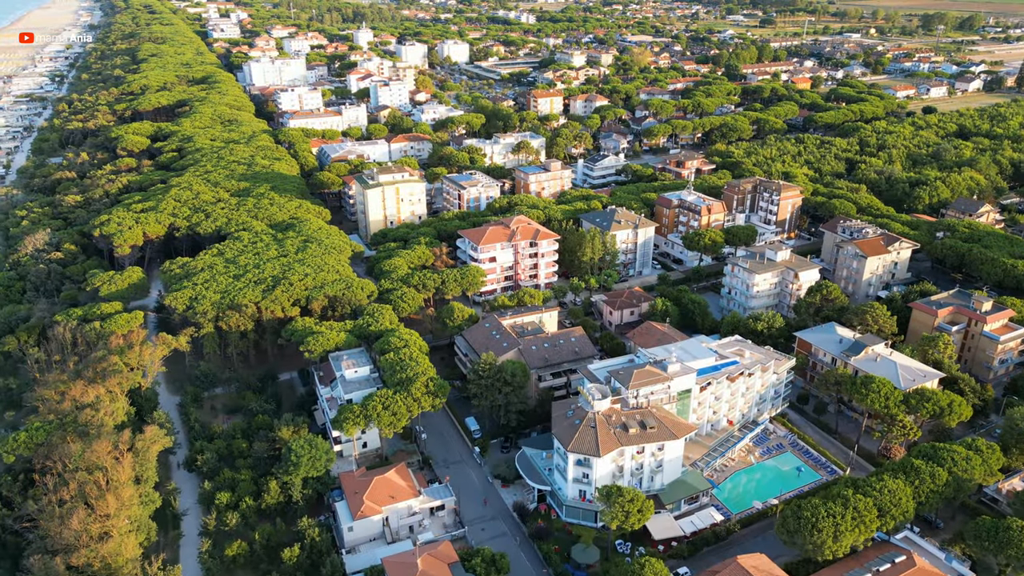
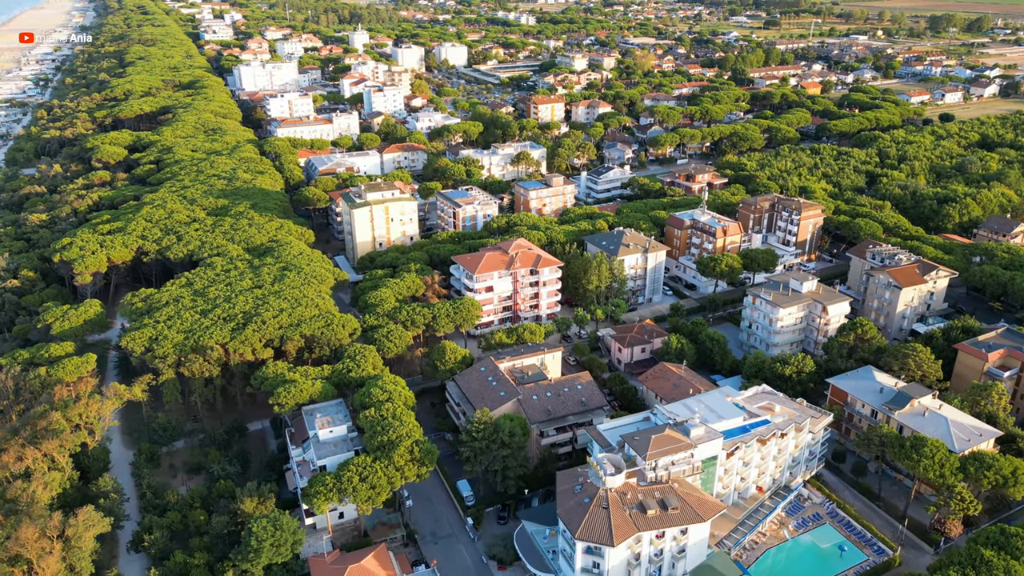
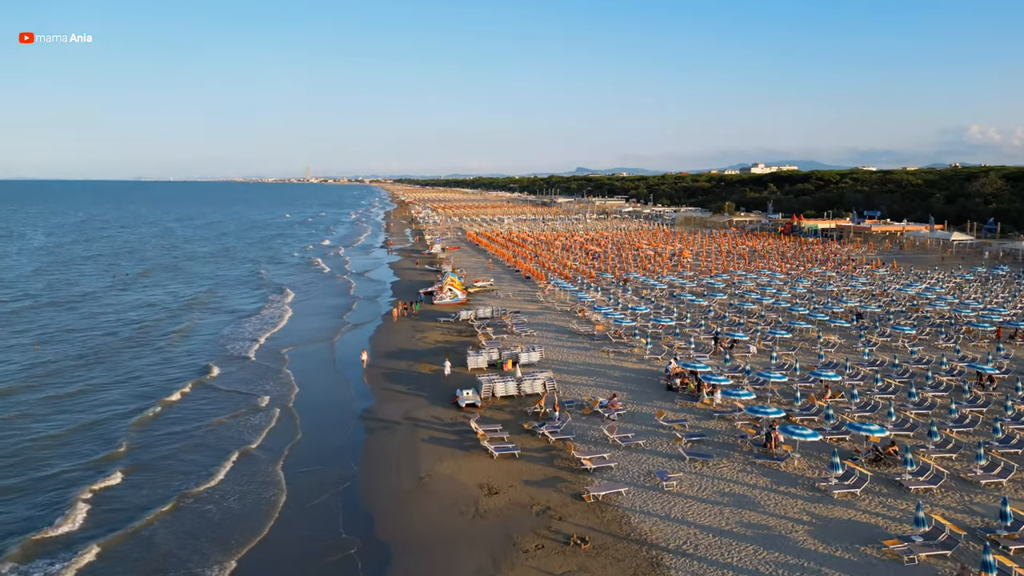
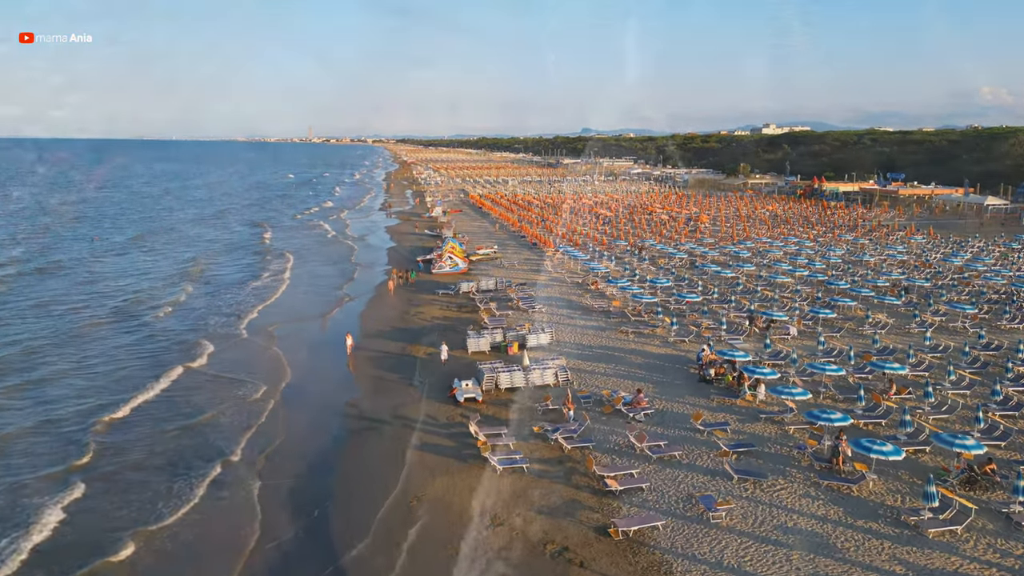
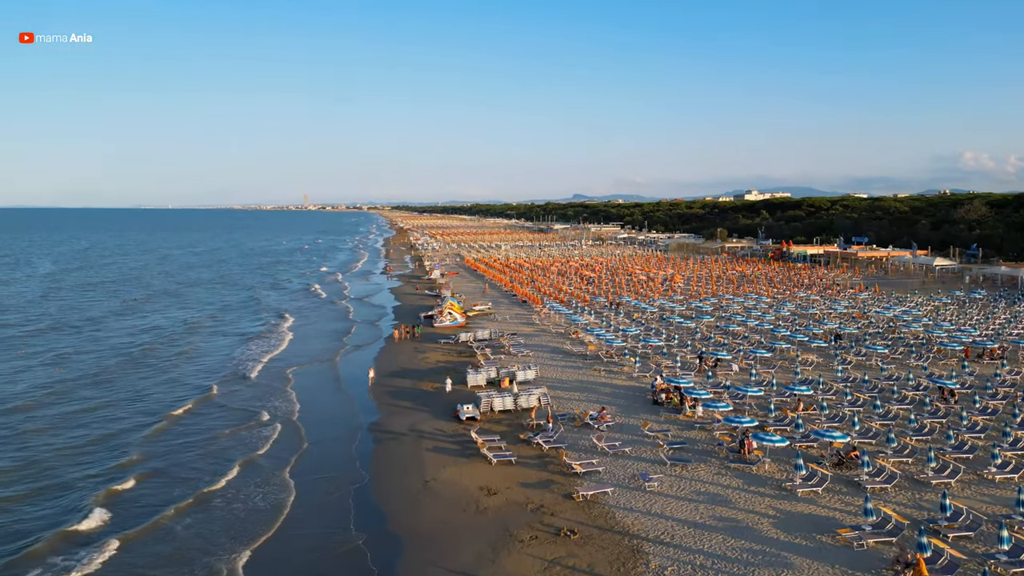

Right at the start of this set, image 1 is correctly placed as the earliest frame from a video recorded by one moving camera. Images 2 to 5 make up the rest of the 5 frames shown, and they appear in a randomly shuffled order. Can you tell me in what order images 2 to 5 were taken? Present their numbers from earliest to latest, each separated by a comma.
2, 5, 3, 4
